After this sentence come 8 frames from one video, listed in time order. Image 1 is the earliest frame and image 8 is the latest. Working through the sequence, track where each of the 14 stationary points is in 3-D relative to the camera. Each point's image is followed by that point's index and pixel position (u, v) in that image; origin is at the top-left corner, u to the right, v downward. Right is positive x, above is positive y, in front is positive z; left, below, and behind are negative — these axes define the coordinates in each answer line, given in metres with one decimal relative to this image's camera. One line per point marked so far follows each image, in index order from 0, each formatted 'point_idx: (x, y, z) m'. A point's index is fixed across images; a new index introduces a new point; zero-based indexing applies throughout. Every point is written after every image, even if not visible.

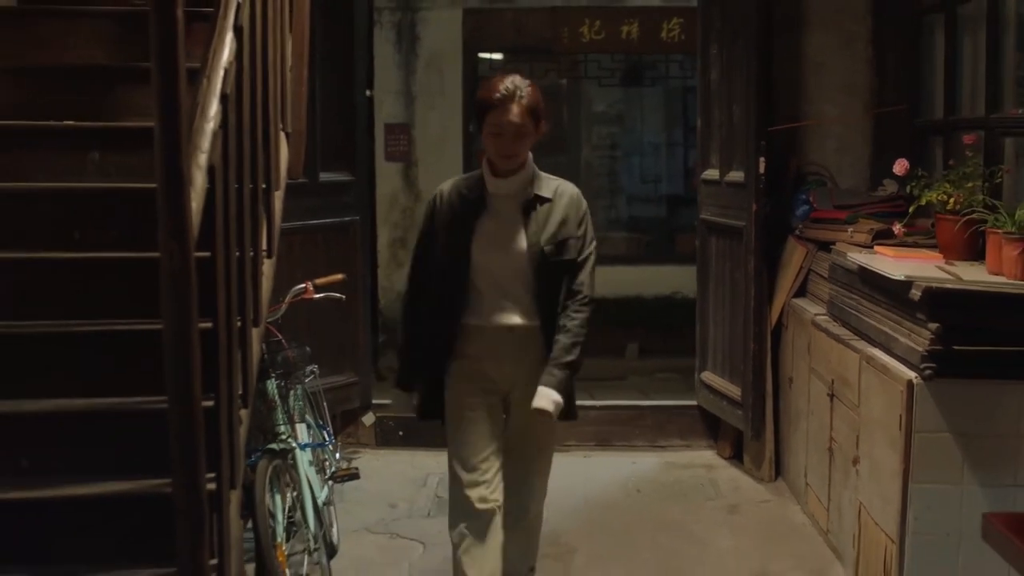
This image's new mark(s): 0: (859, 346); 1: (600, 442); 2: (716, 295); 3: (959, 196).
0: (+0.8, -0.1, +3.5) m
1: (+0.3, -0.5, +5.1) m
2: (+0.7, 0.0, +5.0) m
3: (+1.0, +0.2, +3.6) m
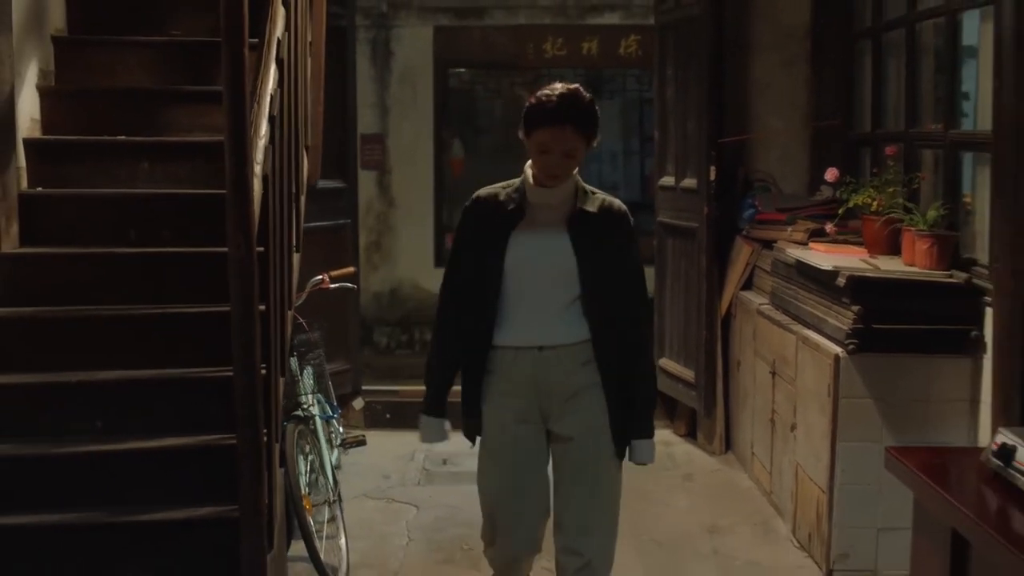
0: (+0.7, -0.1, +4.1) m
1: (+0.2, -0.5, +5.7) m
2: (+0.6, 0.0, +5.5) m
3: (+1.0, +0.2, +4.1) m
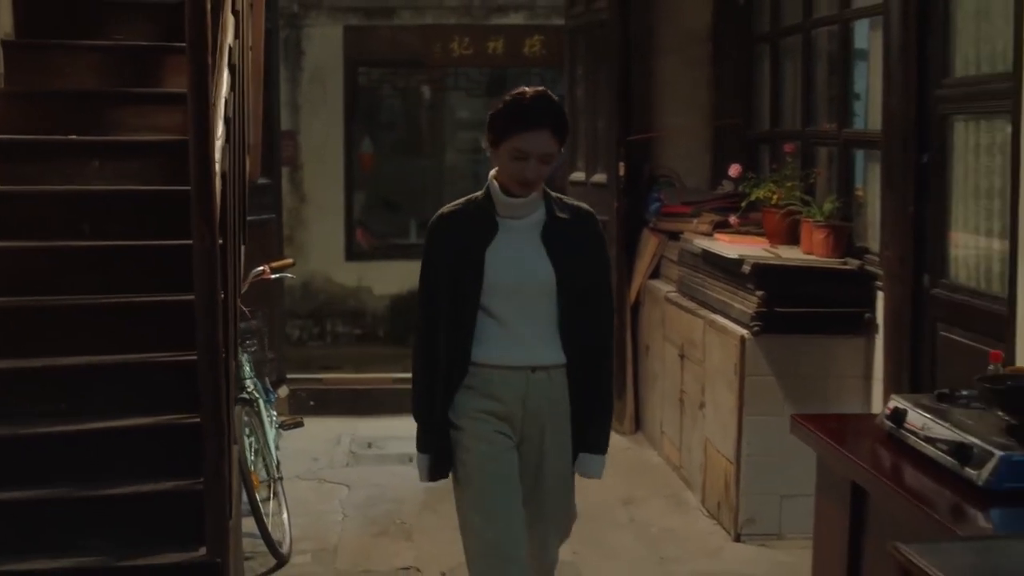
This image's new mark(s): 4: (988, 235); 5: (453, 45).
0: (+0.5, -0.1, +4.4) m
1: (-0.1, -0.4, +6.0) m
2: (+0.3, 0.0, +5.8) m
3: (+0.8, +0.3, +4.5) m
4: (+1.0, +0.1, +3.3) m
5: (-0.3, +1.3, +8.5) m
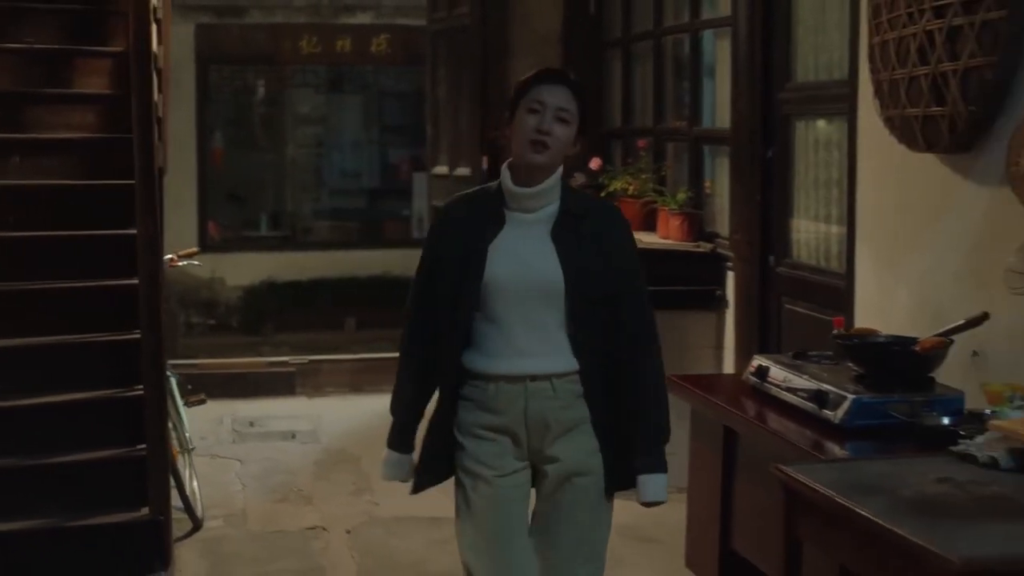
0: (+0.2, 0.0, +4.8) m
1: (-0.6, -0.4, +6.3) m
2: (-0.3, +0.1, +6.2) m
3: (+0.4, +0.3, +4.9) m
4: (+0.8, +0.2, +3.8) m
5: (-1.2, +1.4, +8.8) m
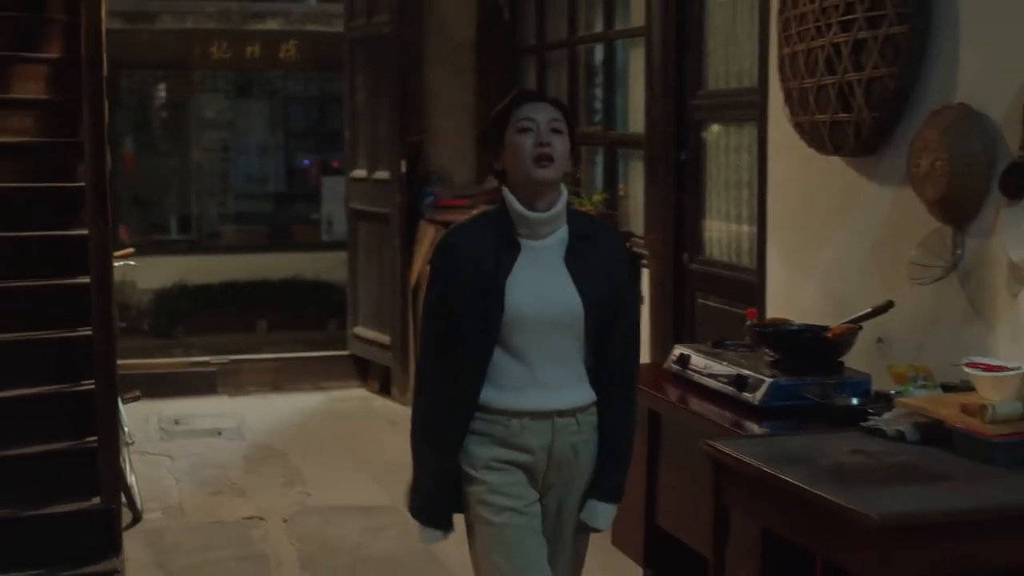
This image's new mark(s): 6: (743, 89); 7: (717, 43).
0: (-0.1, 0.0, +5.0) m
1: (-1.0, -0.4, +6.5) m
2: (-0.6, +0.1, +6.4) m
3: (+0.1, +0.3, +5.1) m
4: (+0.6, +0.2, +4.1) m
5: (-1.7, +1.4, +8.9) m
6: (+0.6, +0.5, +4.0) m
7: (+0.5, +0.7, +4.2) m
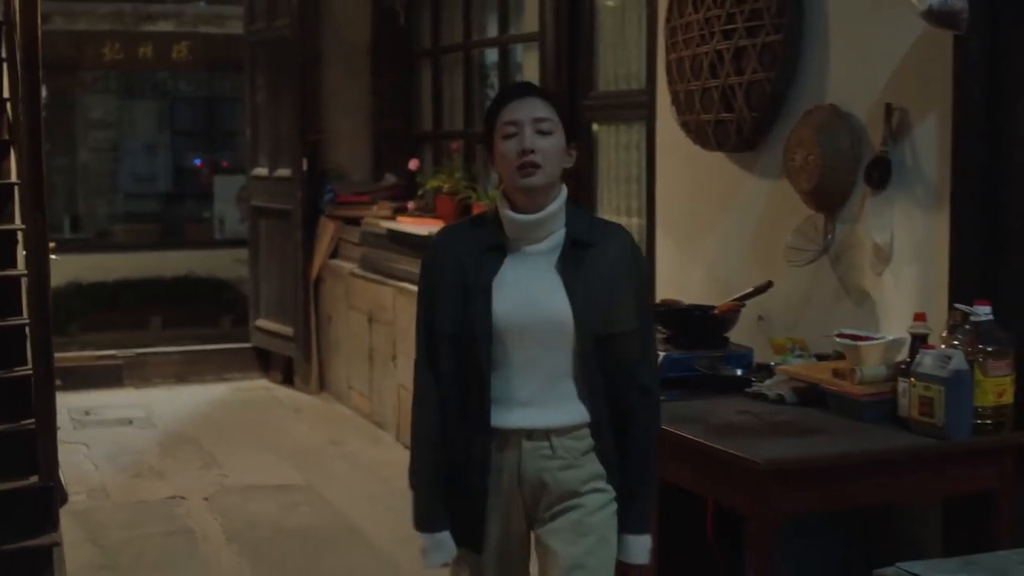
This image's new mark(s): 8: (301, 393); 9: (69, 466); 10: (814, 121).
0: (-0.4, 0.0, +5.3) m
1: (-1.4, -0.4, +6.7) m
2: (-1.0, +0.1, +6.6) m
3: (-0.2, +0.4, +5.4) m
4: (+0.3, +0.2, +4.4) m
5: (-2.3, +1.4, +9.0) m
6: (+0.3, +0.5, +4.3) m
7: (+0.3, +0.7, +4.5) m
8: (-0.9, -0.4, +6.3) m
9: (-1.4, -0.6, +4.9) m
10: (+0.6, +0.3, +3.2) m
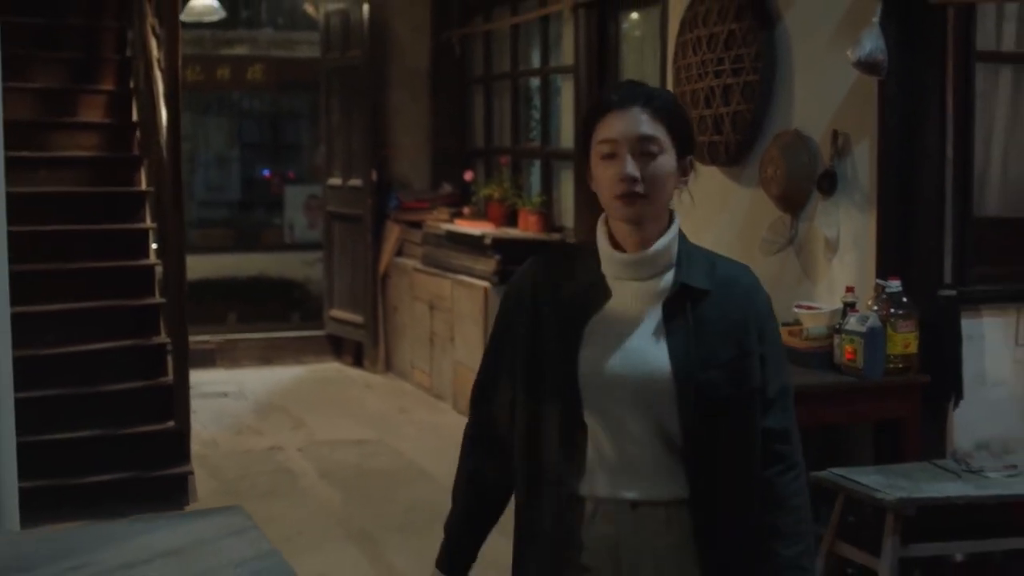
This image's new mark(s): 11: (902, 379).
0: (-0.2, 0.0, +6.3) m
1: (-1.2, -0.4, +7.7) m
2: (-0.8, +0.1, +7.6) m
3: (0.0, +0.4, +6.4) m
4: (+0.5, +0.2, +5.4) m
5: (-2.1, +1.4, +10.1) m
6: (+0.5, +0.6, +5.3) m
7: (+0.4, +0.7, +5.4) m
8: (-0.7, -0.4, +7.3) m
9: (-1.3, -0.5, +5.9) m
10: (+0.7, +0.4, +4.1) m
11: (+0.9, -0.2, +3.6) m
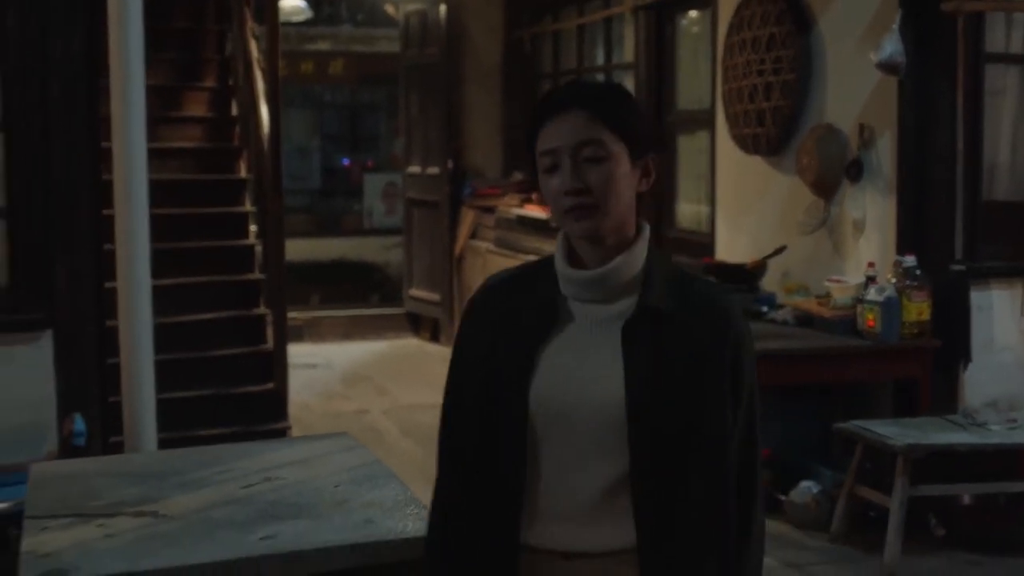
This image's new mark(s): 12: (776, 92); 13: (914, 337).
0: (0.0, +0.1, +6.8) m
1: (-0.9, -0.3, +8.2) m
2: (-0.5, +0.2, +8.2) m
3: (+0.2, +0.5, +6.9) m
4: (+0.7, +0.3, +5.9) m
5: (-1.6, +1.5, +10.7) m
6: (+0.7, +0.7, +5.8) m
7: (+0.7, +0.8, +5.9) m
8: (-0.3, -0.3, +7.9) m
9: (-1.0, -0.4, +6.5) m
10: (+0.9, +0.5, +4.6) m
11: (+1.0, -0.1, +4.1) m
12: (+0.8, +0.6, +4.8) m
13: (+1.0, -0.1, +4.1) m
